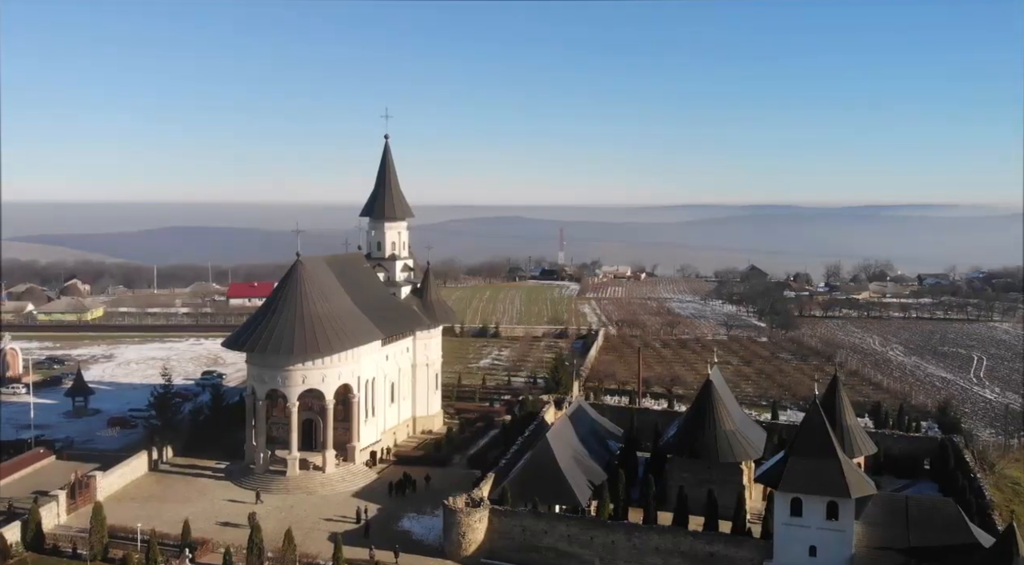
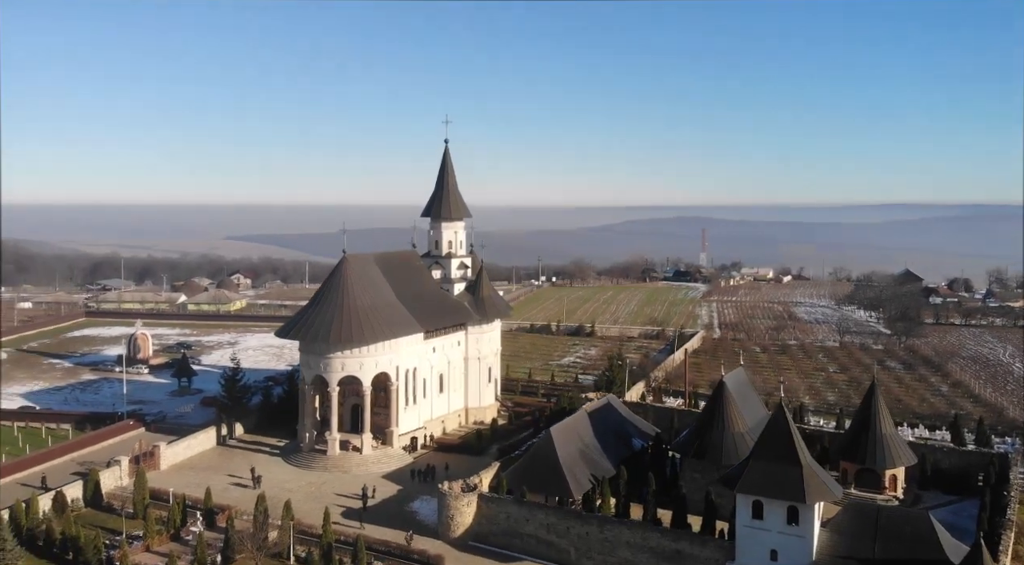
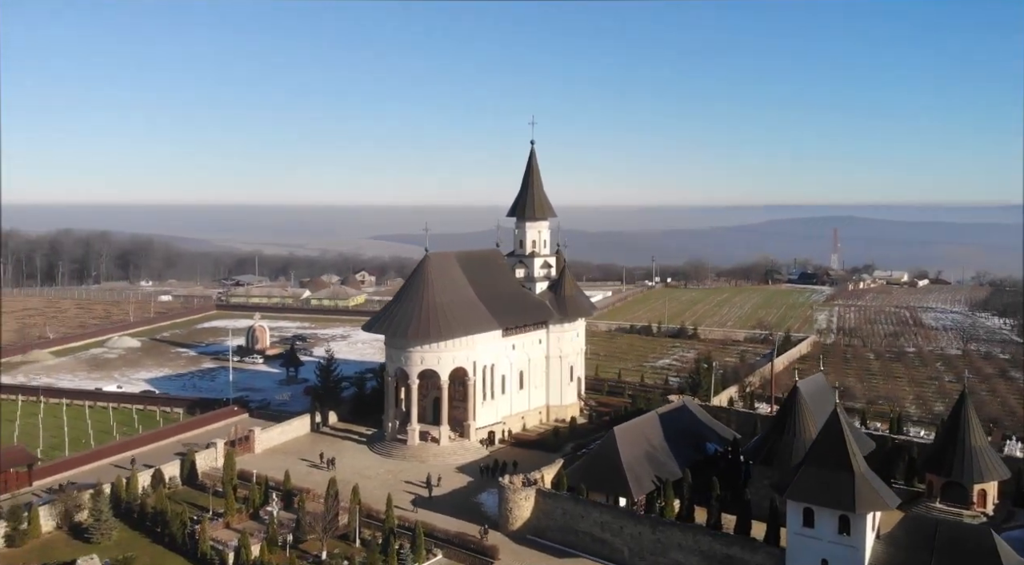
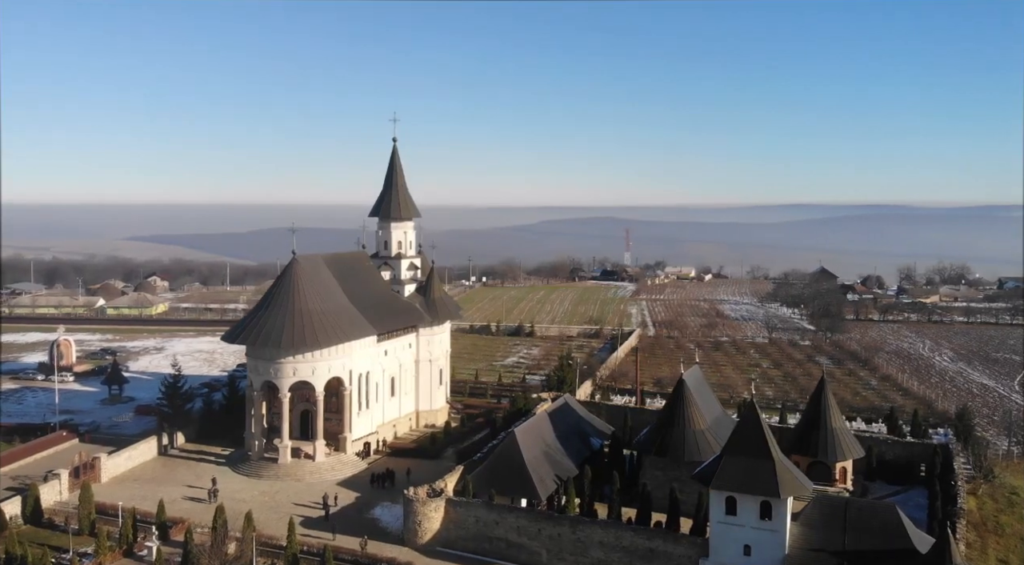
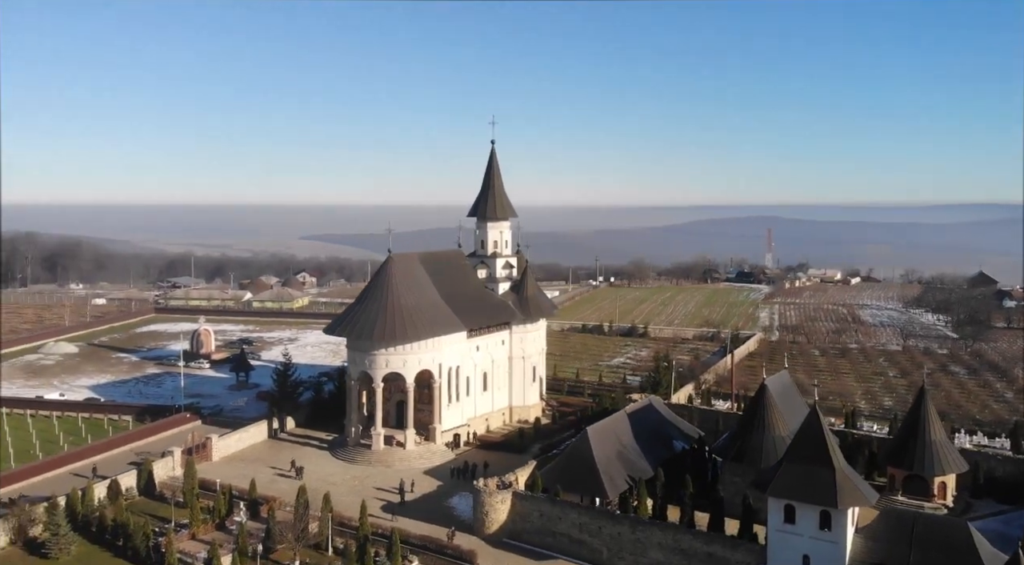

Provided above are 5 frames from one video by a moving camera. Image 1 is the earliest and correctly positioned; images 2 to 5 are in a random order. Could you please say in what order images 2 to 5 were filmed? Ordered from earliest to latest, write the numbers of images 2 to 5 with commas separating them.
4, 2, 5, 3
